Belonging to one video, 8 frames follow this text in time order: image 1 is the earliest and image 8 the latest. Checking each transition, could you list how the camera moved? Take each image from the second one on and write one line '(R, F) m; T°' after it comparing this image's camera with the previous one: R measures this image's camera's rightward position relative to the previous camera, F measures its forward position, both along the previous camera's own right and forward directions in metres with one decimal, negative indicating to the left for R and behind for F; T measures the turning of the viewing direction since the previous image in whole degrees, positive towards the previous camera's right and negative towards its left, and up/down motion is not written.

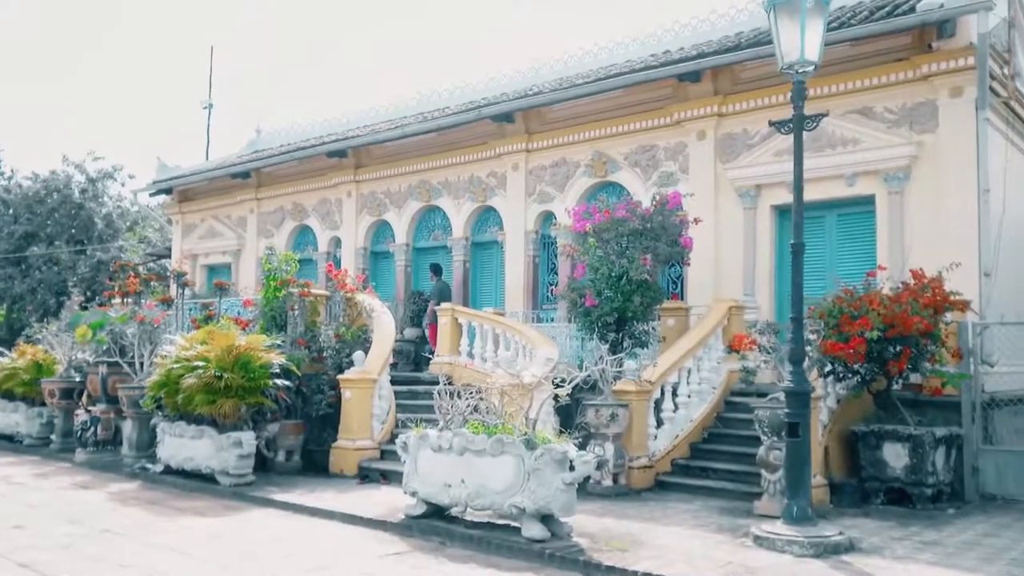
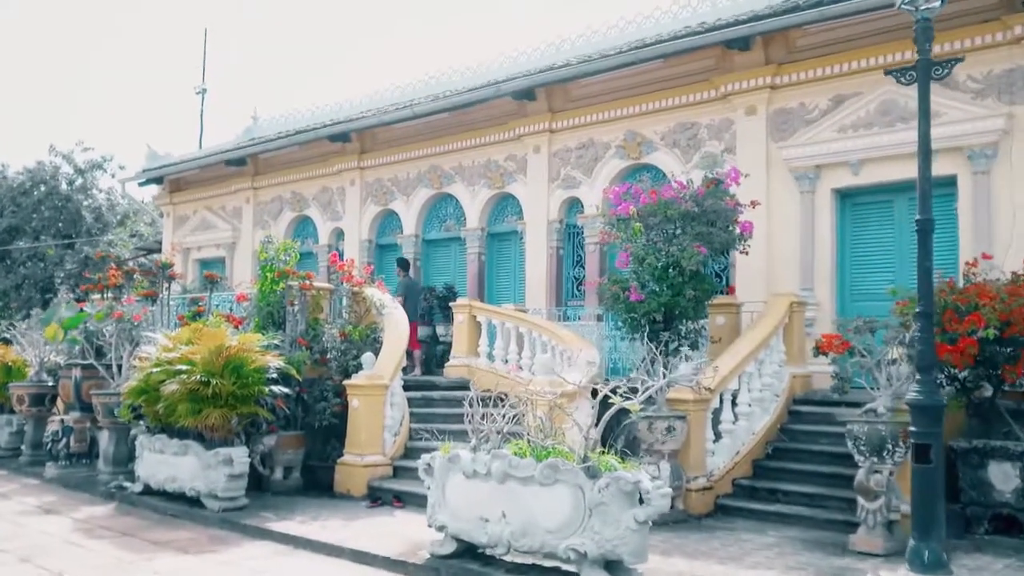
(-0.4, +1.5) m; 0°
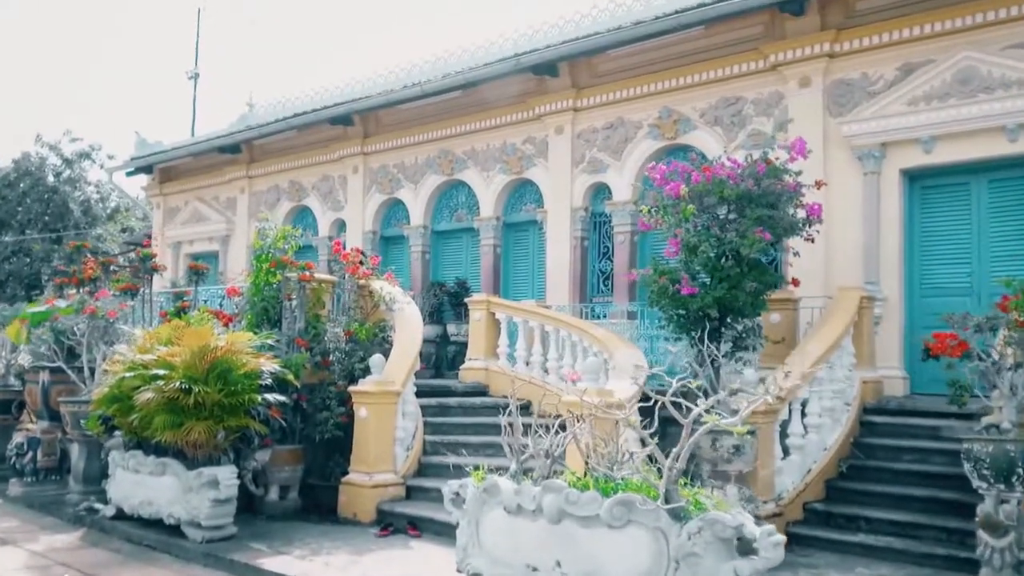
(-0.3, +1.4) m; 0°
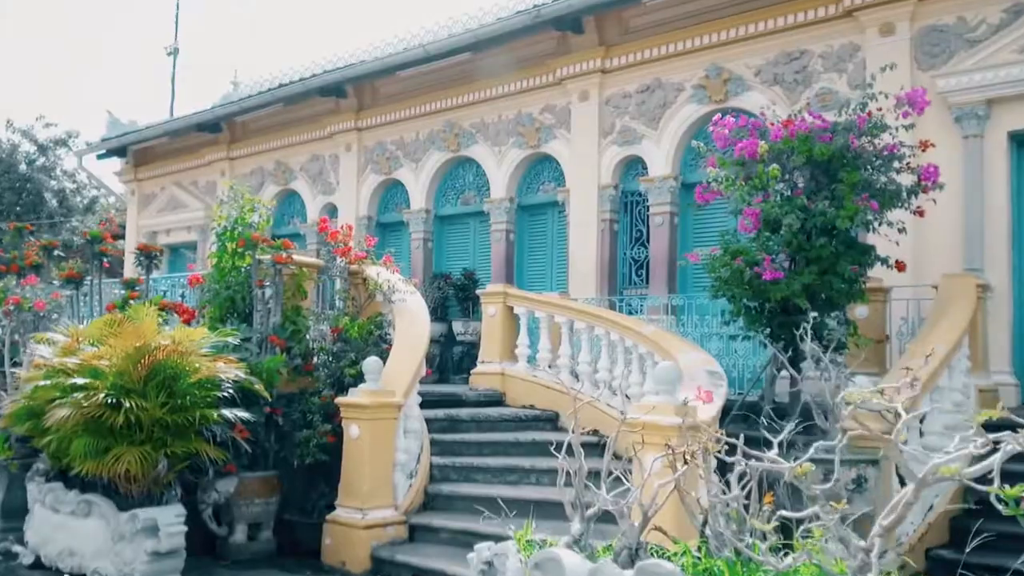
(-0.3, +1.9) m; 0°
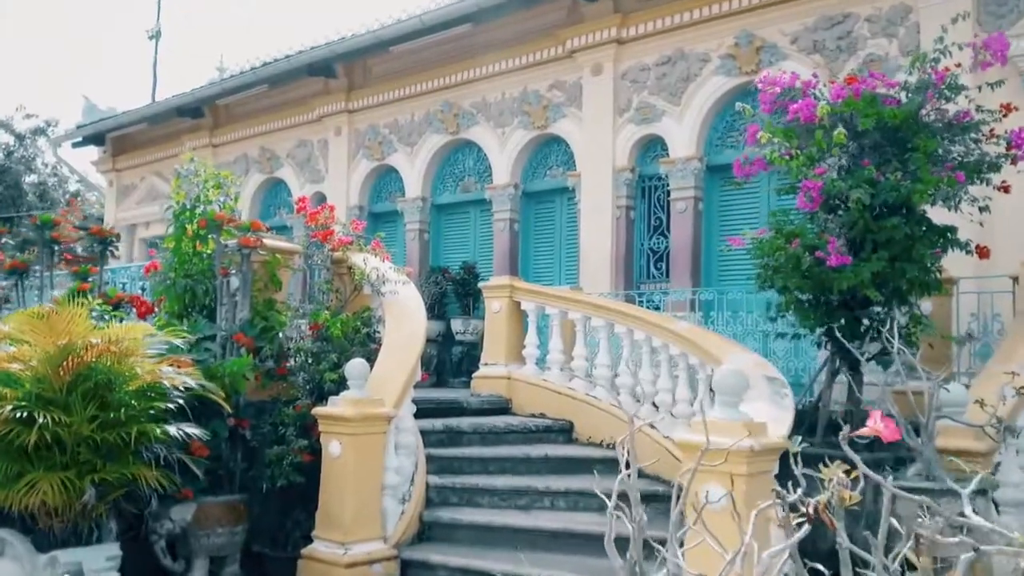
(-0.1, +1.1) m; 0°
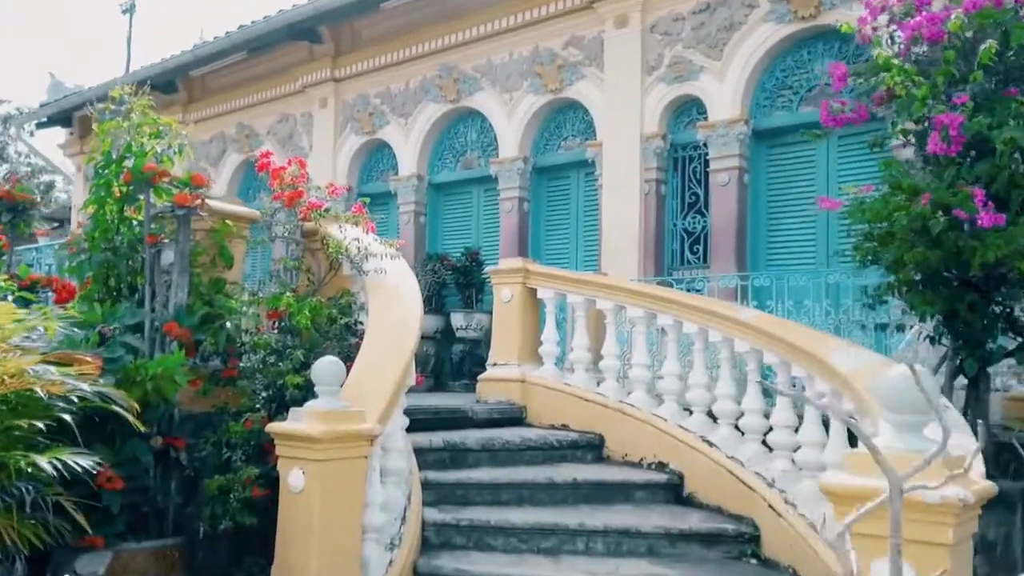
(-0.1, +1.5) m; 0°
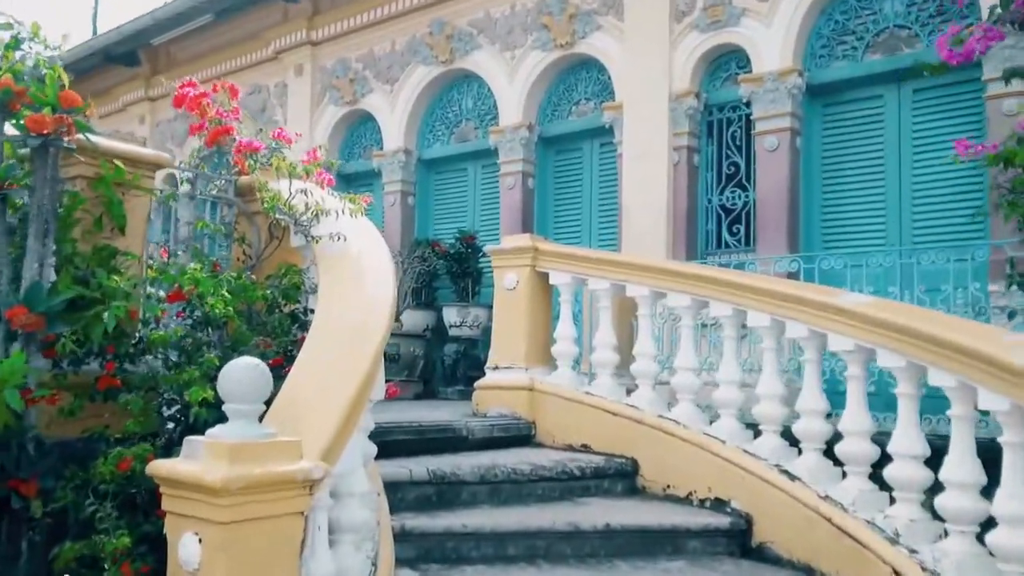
(-0.1, +1.5) m; 0°
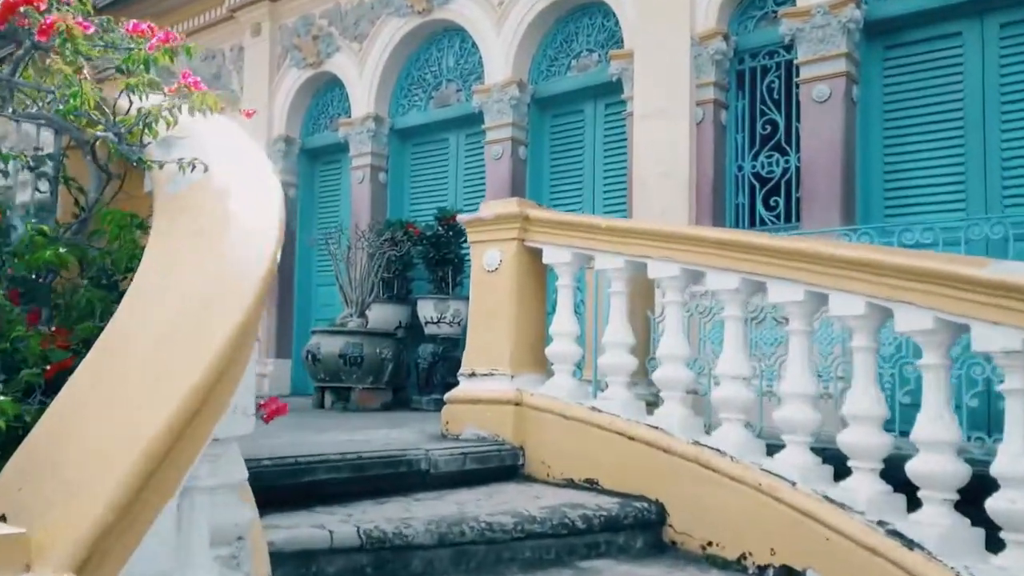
(+0.1, +1.4) m; 0°
